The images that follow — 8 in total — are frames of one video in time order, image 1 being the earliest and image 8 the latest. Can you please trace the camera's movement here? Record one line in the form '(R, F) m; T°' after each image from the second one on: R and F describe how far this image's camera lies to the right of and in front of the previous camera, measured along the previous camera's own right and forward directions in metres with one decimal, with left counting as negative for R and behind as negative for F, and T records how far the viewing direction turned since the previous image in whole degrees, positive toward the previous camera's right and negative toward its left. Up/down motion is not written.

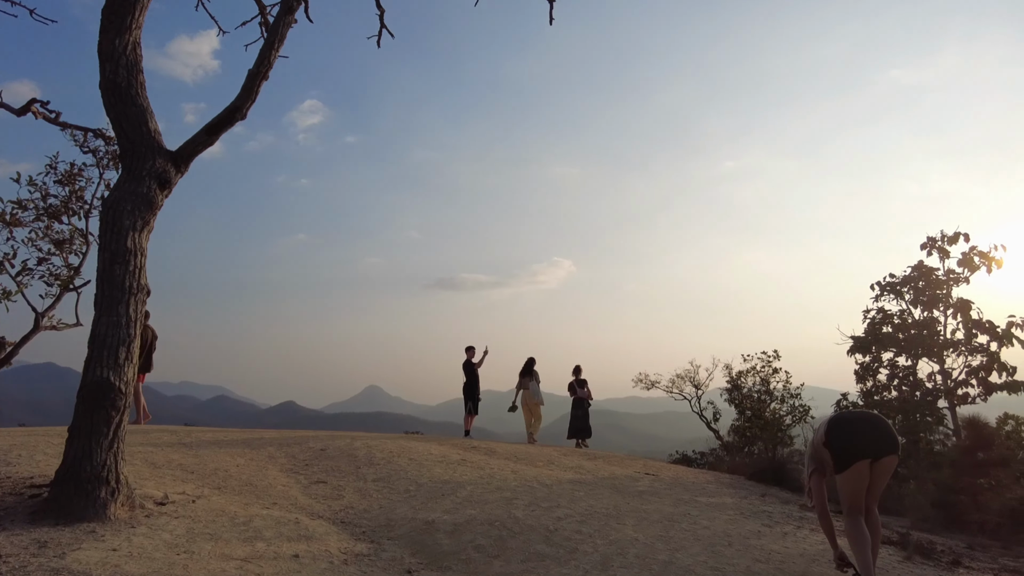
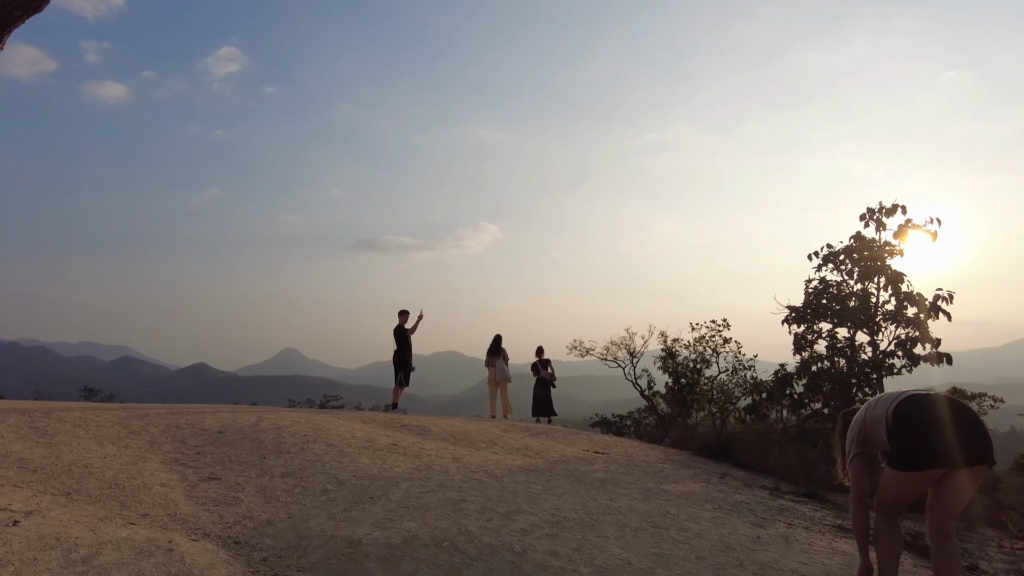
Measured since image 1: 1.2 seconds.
(-0.2, +1.4) m; +7°
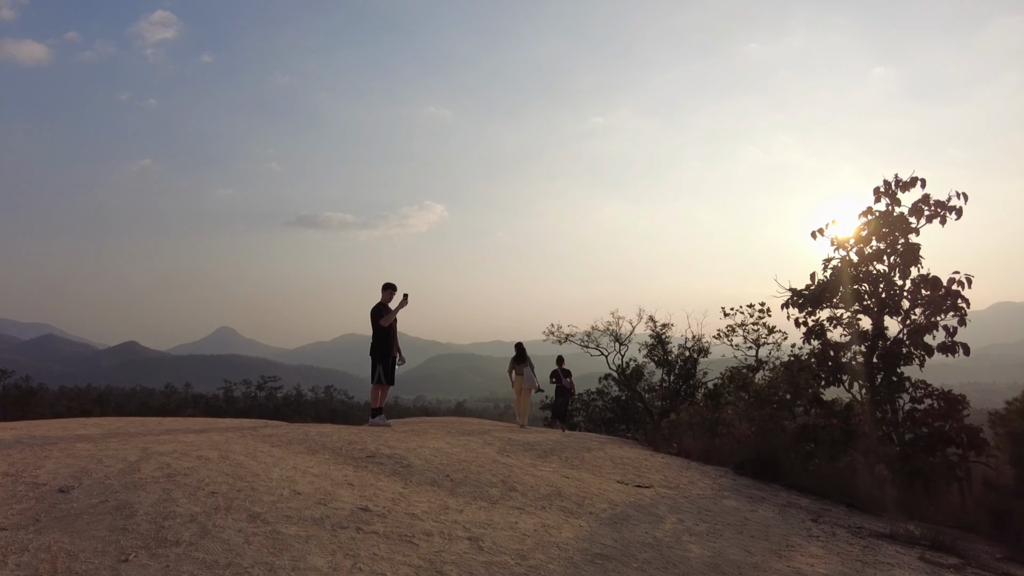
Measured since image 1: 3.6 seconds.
(-0.8, +3.0) m; +5°
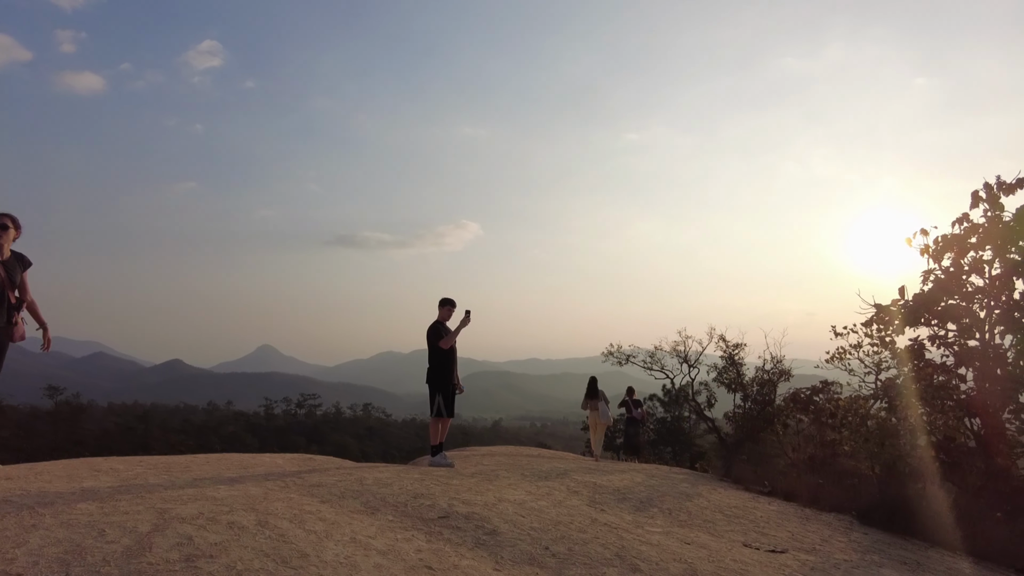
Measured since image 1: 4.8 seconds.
(-0.6, +1.4) m; -3°
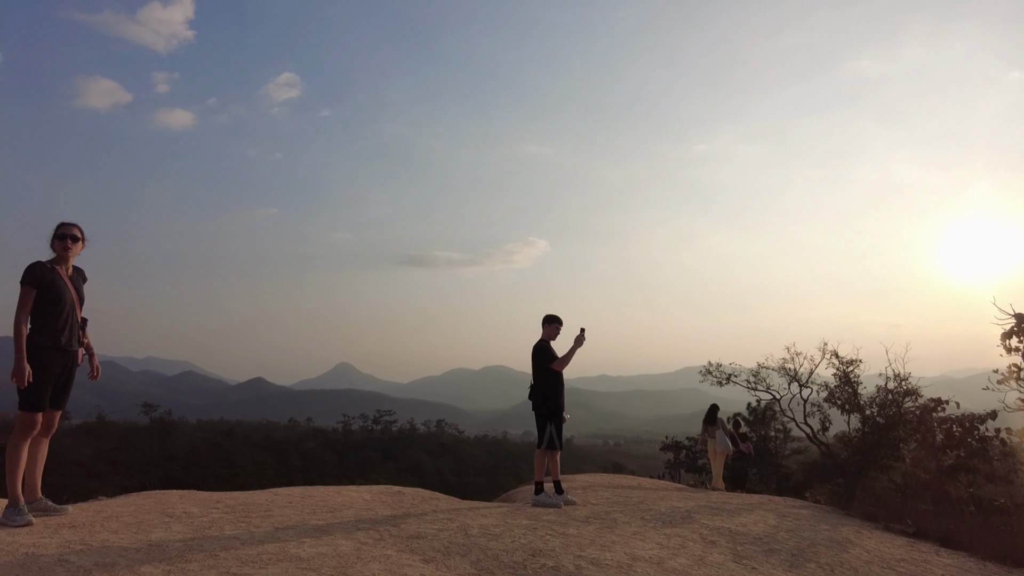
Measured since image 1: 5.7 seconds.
(-0.5, +1.0) m; -6°
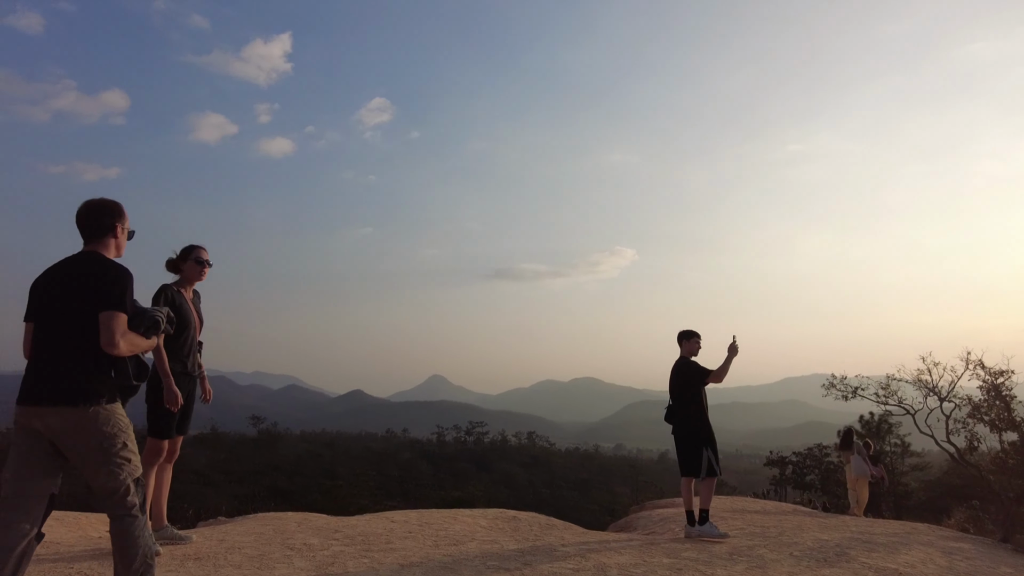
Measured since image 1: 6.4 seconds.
(-0.3, +0.5) m; -8°
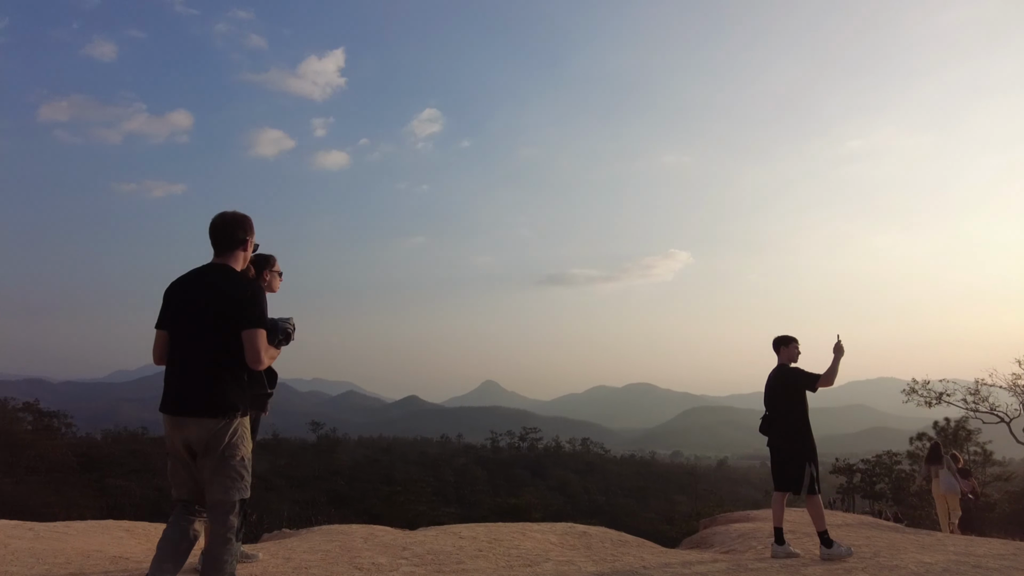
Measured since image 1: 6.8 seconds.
(-0.2, +0.3) m; -4°
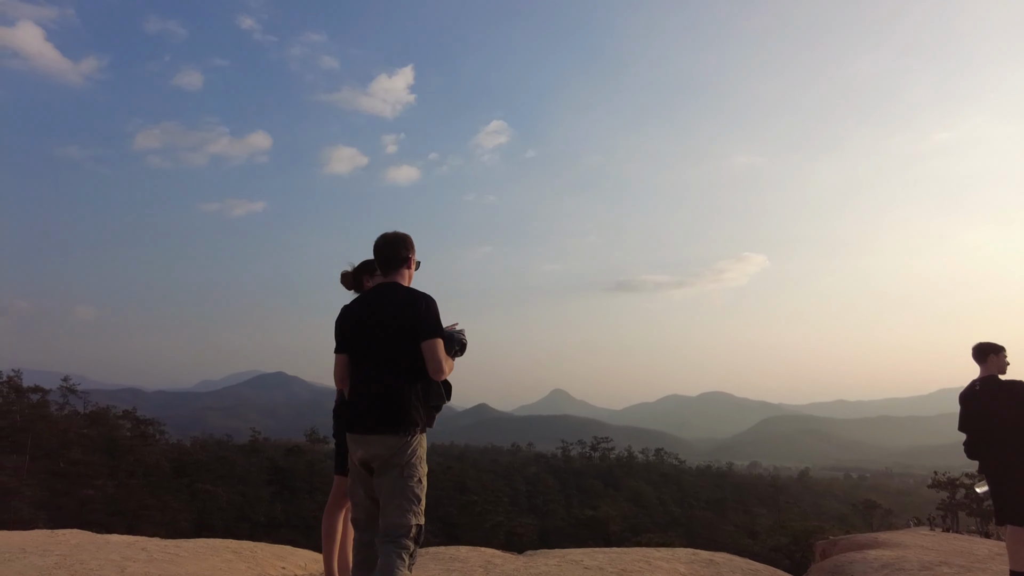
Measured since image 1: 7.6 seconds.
(-0.5, +0.5) m; -6°
